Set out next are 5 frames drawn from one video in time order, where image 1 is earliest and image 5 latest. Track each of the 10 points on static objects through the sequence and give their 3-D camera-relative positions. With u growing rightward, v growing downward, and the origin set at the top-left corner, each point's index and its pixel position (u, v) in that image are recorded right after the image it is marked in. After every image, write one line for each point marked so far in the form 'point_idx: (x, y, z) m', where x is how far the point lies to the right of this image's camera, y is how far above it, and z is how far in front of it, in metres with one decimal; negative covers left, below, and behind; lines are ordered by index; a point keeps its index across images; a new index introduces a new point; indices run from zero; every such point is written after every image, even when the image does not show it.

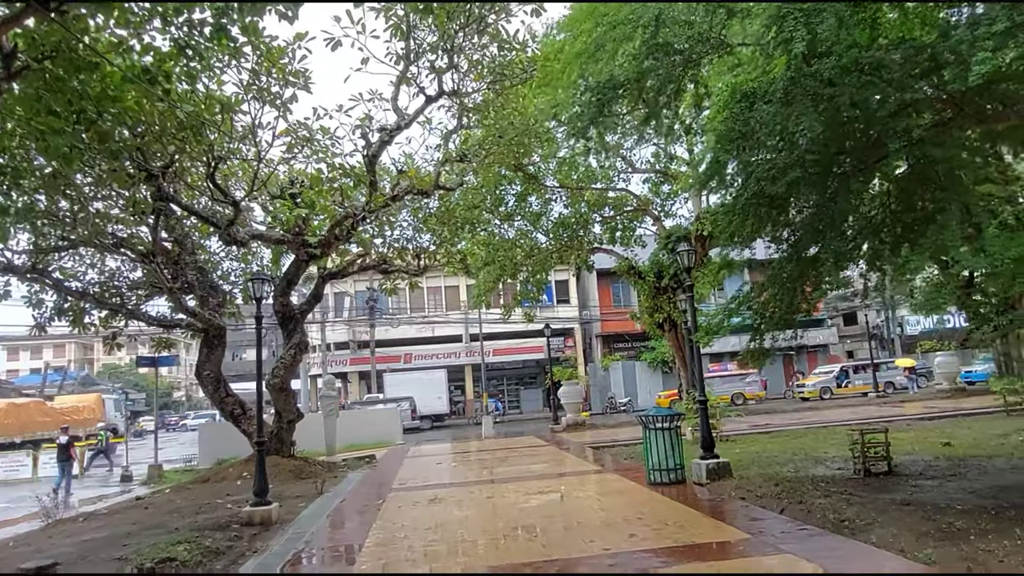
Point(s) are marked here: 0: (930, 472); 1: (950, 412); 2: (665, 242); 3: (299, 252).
0: (+4.8, -2.1, +8.2) m
1: (+11.6, -3.2, +18.7) m
2: (+4.0, +1.2, +18.8) m
3: (-3.7, +0.6, +12.5) m
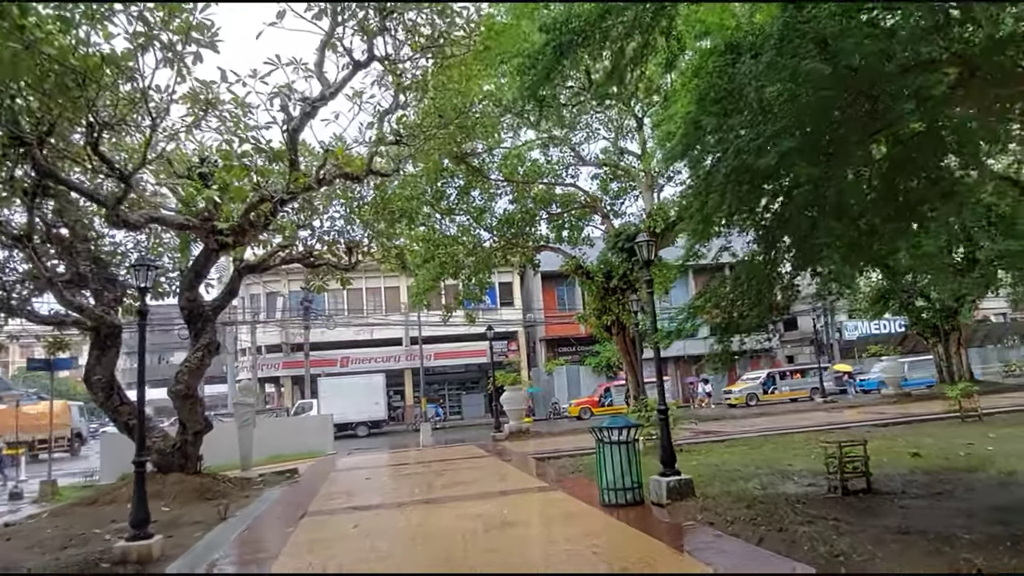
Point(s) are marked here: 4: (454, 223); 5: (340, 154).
0: (+4.2, -2.1, +7.4) m
1: (+10.0, -3.3, +18.4) m
2: (+2.5, +1.2, +17.9) m
3: (-4.7, +0.7, +11.0) m
4: (-1.5, +1.8, +19.2) m
5: (-2.7, +2.1, +11.3) m
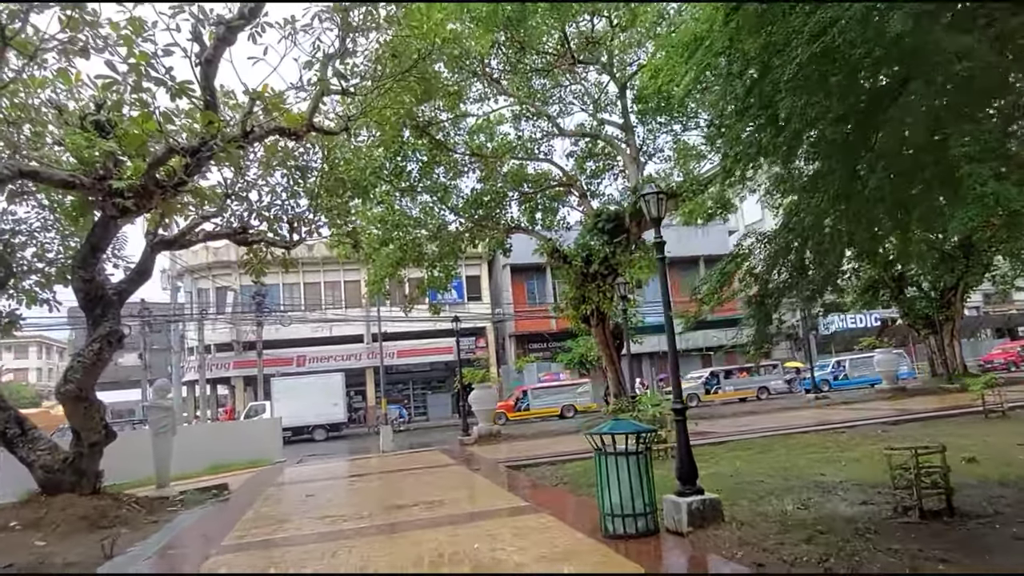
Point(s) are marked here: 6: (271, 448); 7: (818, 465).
0: (+4.0, -1.8, +5.7) m
1: (+9.3, -3.0, +16.9) m
2: (+1.8, +1.5, +16.1) m
3: (-5.0, +1.0, +8.8) m
4: (-2.3, +2.1, +17.2) m
5: (-3.1, +2.4, +9.3) m
6: (-6.1, -4.0, +17.9) m
7: (+3.8, -2.2, +8.9) m
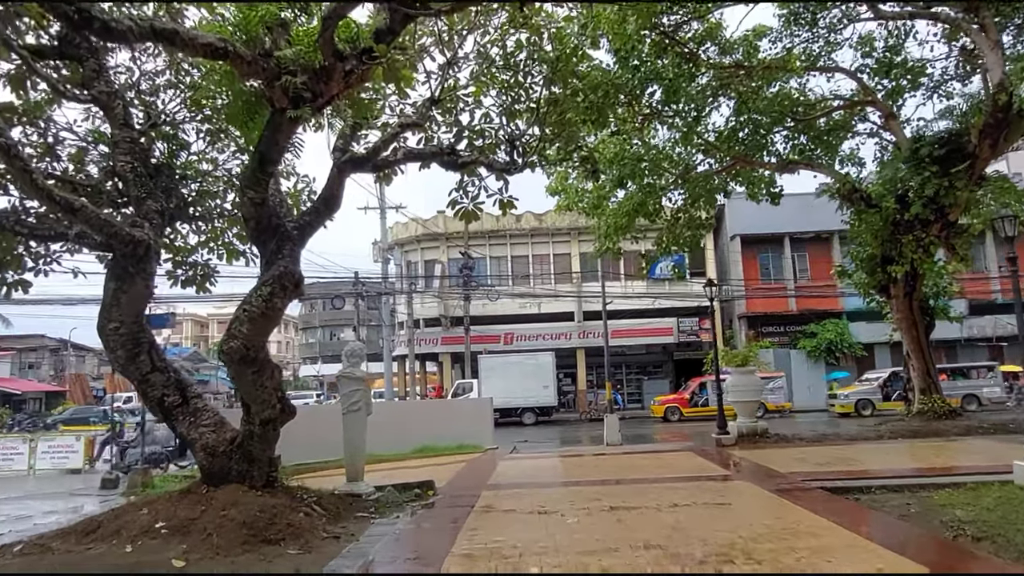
0: (+5.7, -1.2, +1.0) m
1: (+13.9, -2.3, +10.4) m
2: (+6.5, +2.3, +11.5) m
3: (-2.1, +1.7, +6.4) m
4: (+2.8, +2.9, +13.7) m
5: (-0.2, +3.1, +6.3) m
6: (-0.7, -3.1, +15.5) m
7: (+6.4, -1.6, +4.2) m
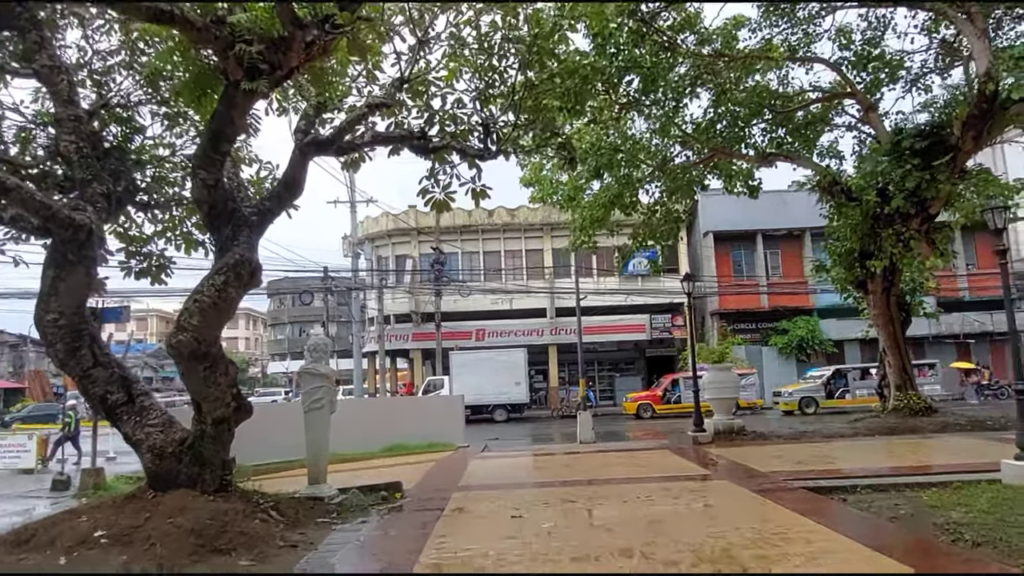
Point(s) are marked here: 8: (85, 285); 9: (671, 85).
0: (+5.7, -1.2, +0.8) m
1: (+13.5, -2.2, +10.5) m
2: (+6.0, +2.4, +11.3) m
3: (-2.3, +1.8, +5.9) m
4: (+2.3, +3.0, +13.4) m
5: (-0.4, +3.2, +5.9) m
6: (-1.3, -3.0, +15.1) m
7: (+6.2, -1.5, +4.0) m
8: (-3.9, 0.0, +6.4) m
9: (+2.8, +3.7, +12.7) m
